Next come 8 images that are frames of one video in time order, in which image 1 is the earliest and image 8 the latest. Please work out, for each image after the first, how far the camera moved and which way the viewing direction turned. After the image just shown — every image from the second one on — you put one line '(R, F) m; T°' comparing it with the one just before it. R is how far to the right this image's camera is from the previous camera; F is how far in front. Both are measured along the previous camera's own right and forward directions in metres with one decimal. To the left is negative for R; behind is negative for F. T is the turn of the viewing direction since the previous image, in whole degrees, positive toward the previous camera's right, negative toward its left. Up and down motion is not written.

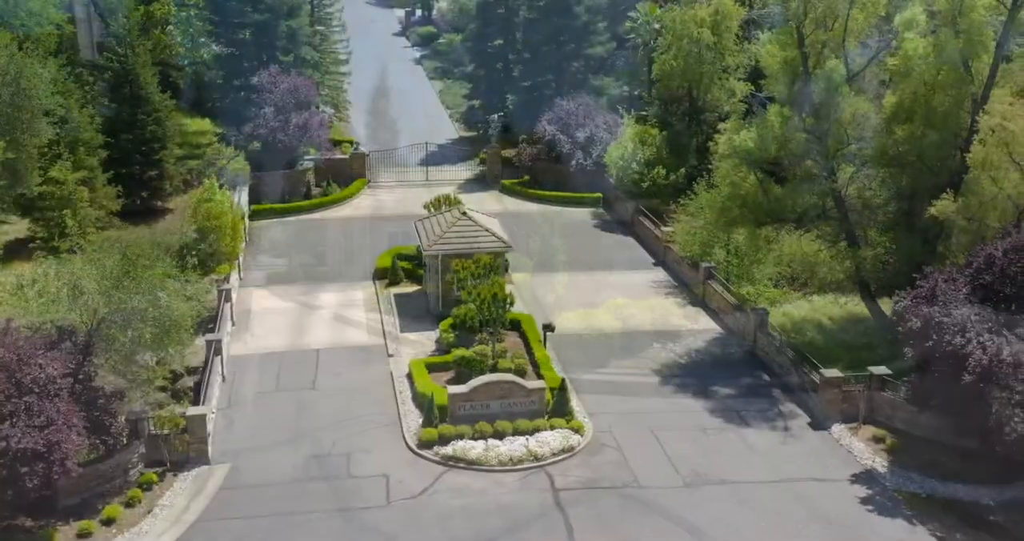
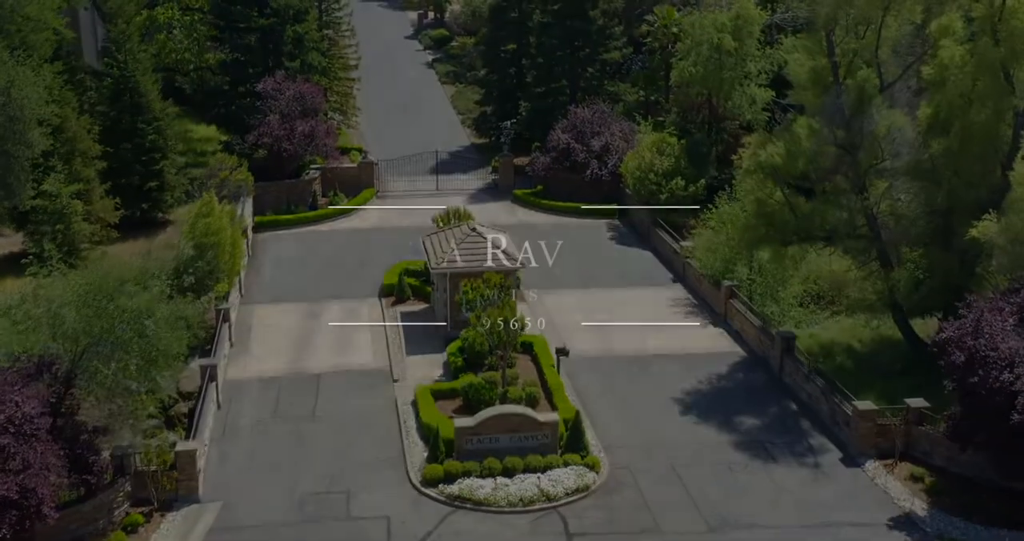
(0.0, +1.2) m; -1°
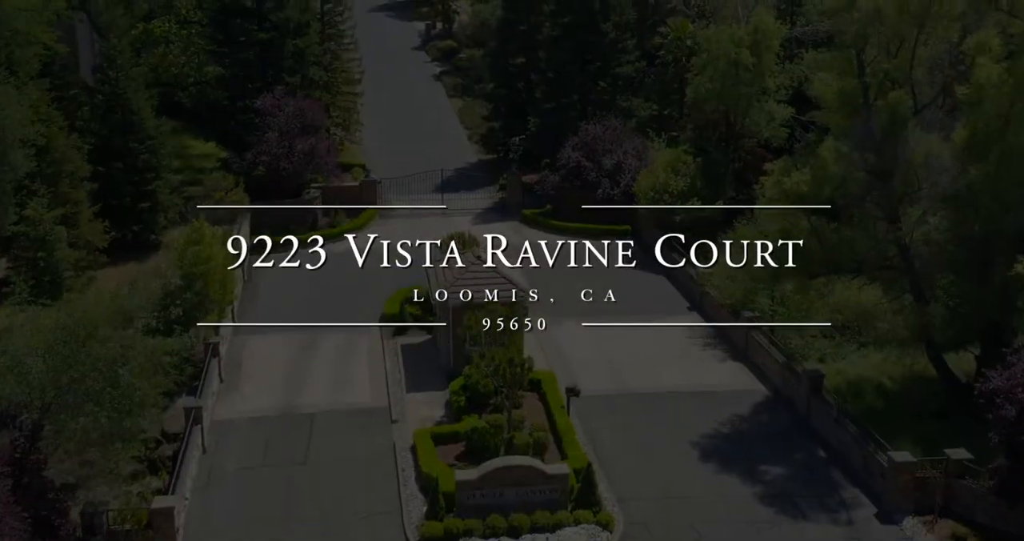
(0.0, +1.4) m; -1°
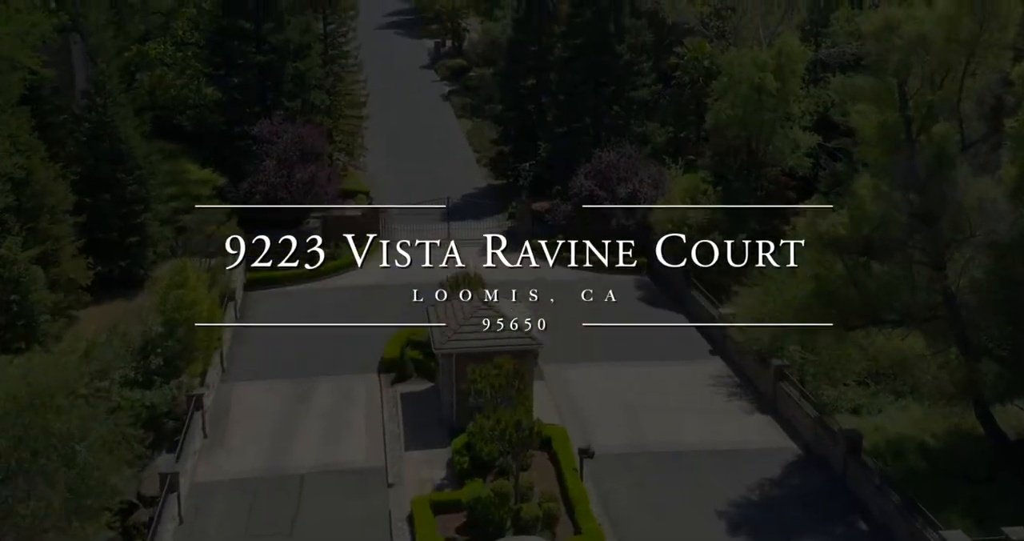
(+0.1, +1.7) m; -1°
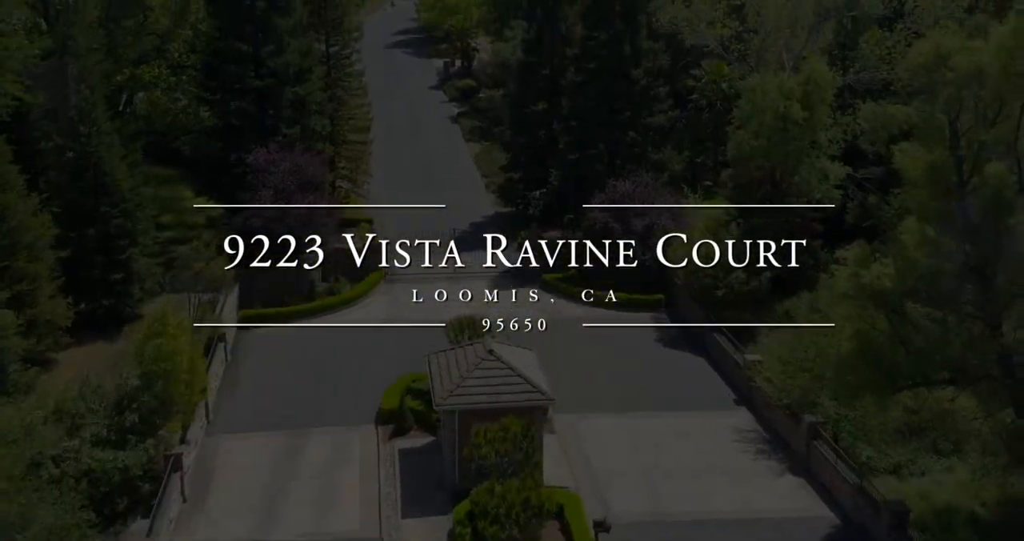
(0.0, +1.7) m; -1°
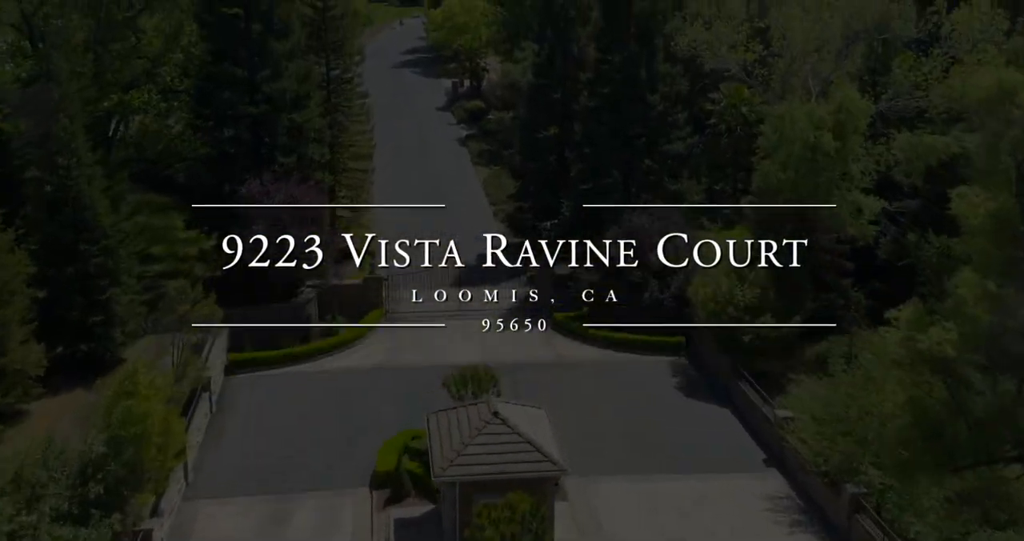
(0.0, +1.9) m; -1°
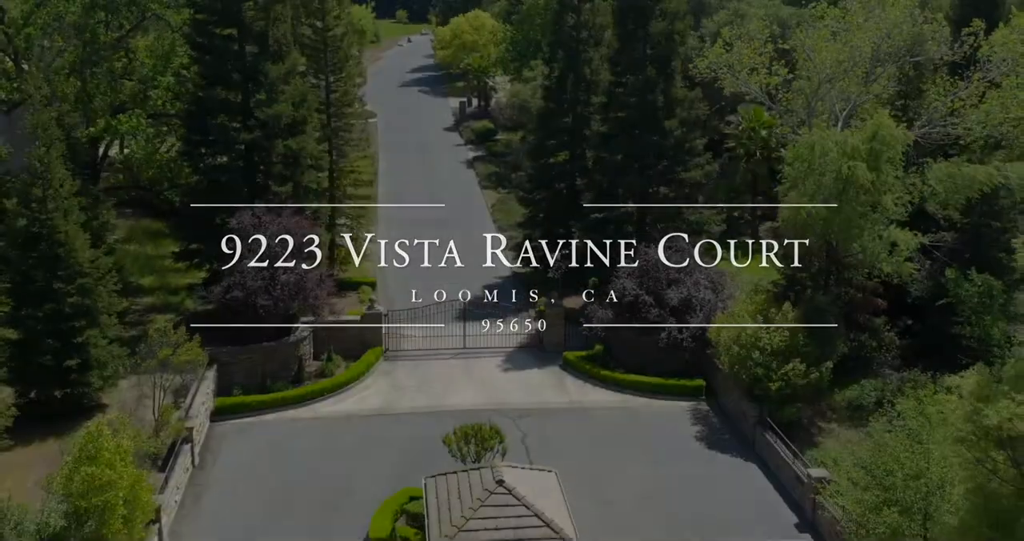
(0.0, +1.8) m; -1°
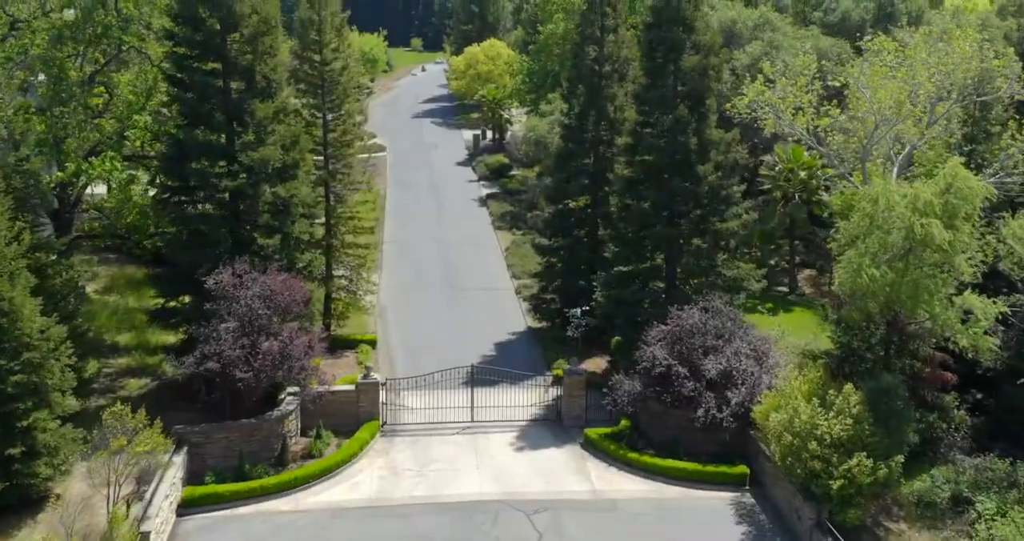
(0.0, +3.1) m; -1°
